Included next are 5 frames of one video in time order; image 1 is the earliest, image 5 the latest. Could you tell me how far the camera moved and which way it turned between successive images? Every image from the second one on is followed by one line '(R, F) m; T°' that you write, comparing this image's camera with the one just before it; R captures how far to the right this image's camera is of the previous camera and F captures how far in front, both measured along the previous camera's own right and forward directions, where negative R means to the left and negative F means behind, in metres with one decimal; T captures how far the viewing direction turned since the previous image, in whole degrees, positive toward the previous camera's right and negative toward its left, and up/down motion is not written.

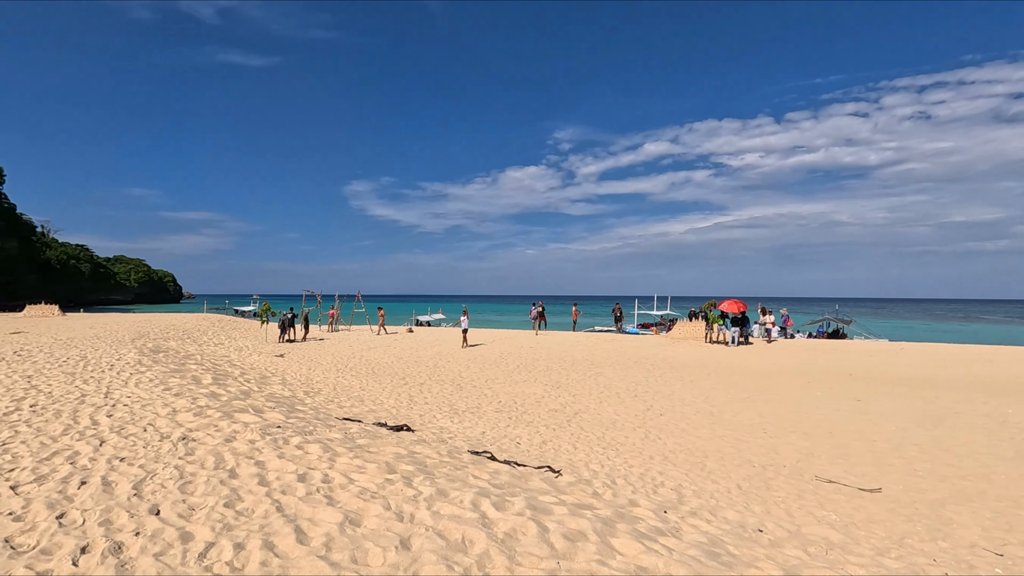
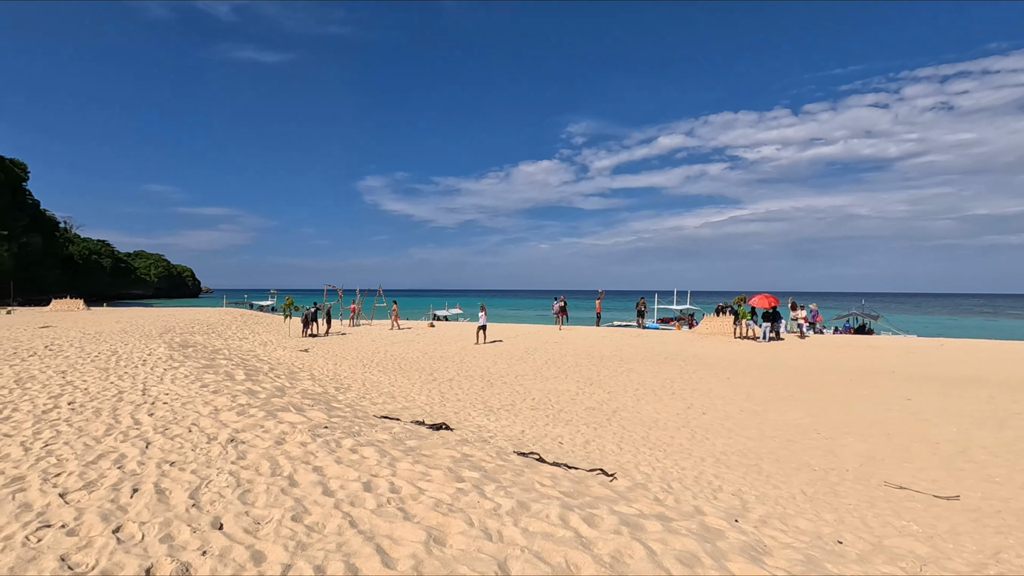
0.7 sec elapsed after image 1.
(-0.5, +0.3) m; -1°
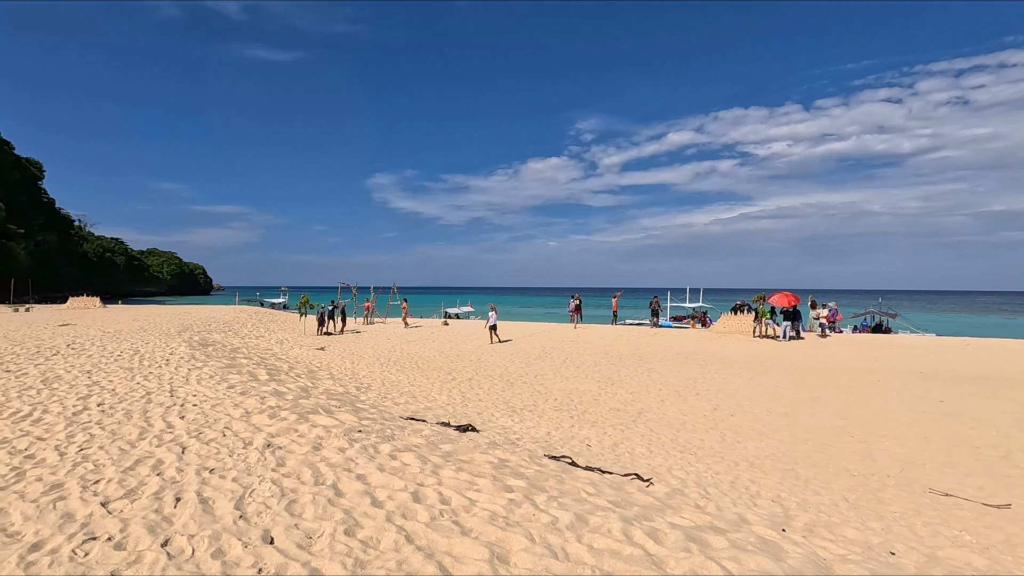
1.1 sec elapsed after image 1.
(-0.3, +0.2) m; -1°
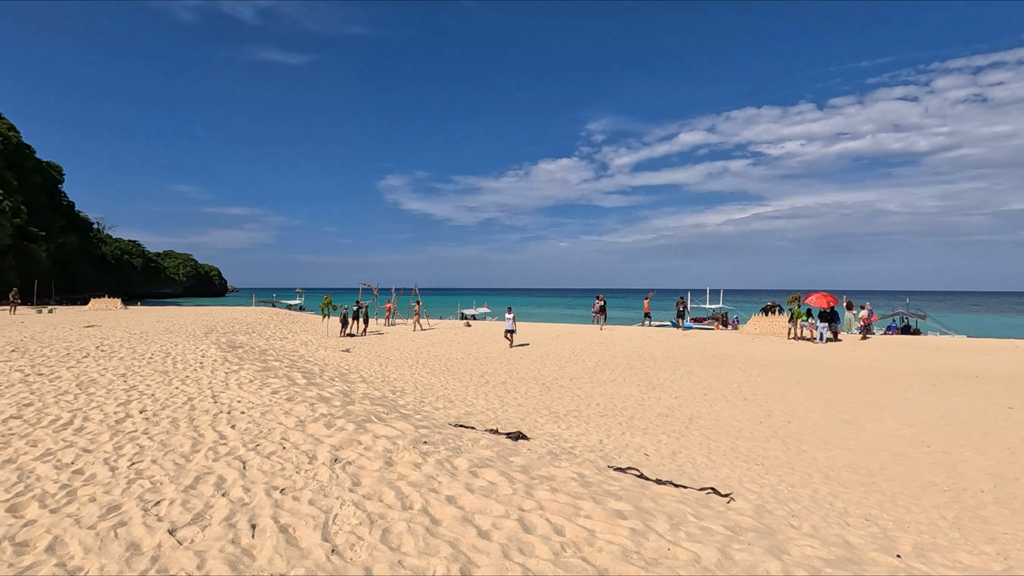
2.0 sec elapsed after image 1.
(-0.7, +0.4) m; -1°
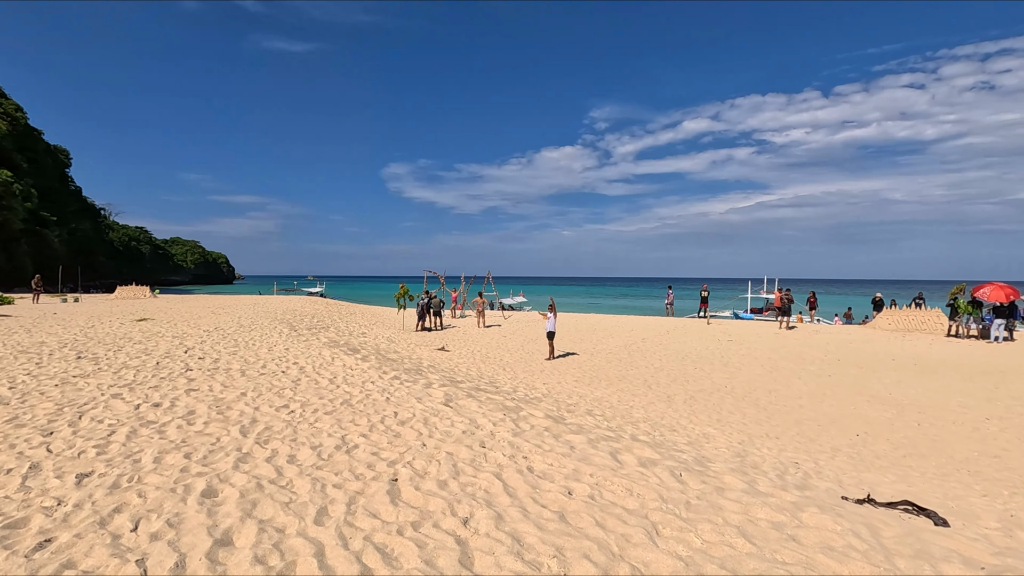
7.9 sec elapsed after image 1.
(-4.0, +2.8) m; 0°
